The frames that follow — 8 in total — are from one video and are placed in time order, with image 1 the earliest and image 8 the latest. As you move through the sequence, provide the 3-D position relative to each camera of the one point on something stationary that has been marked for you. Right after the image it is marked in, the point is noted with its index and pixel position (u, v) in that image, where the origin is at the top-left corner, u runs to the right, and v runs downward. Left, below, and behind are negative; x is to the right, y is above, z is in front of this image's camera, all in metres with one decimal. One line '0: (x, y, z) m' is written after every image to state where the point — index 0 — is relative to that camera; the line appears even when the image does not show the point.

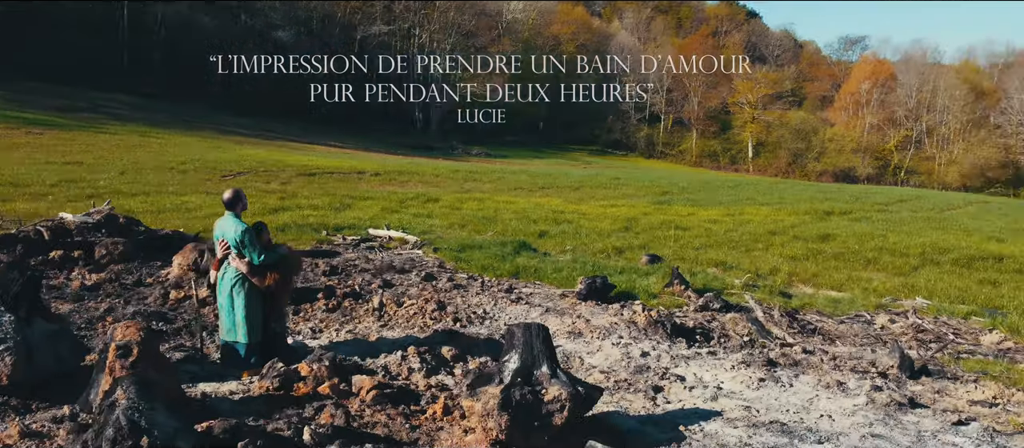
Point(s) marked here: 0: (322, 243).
0: (-2.8, -0.3, +12.5) m
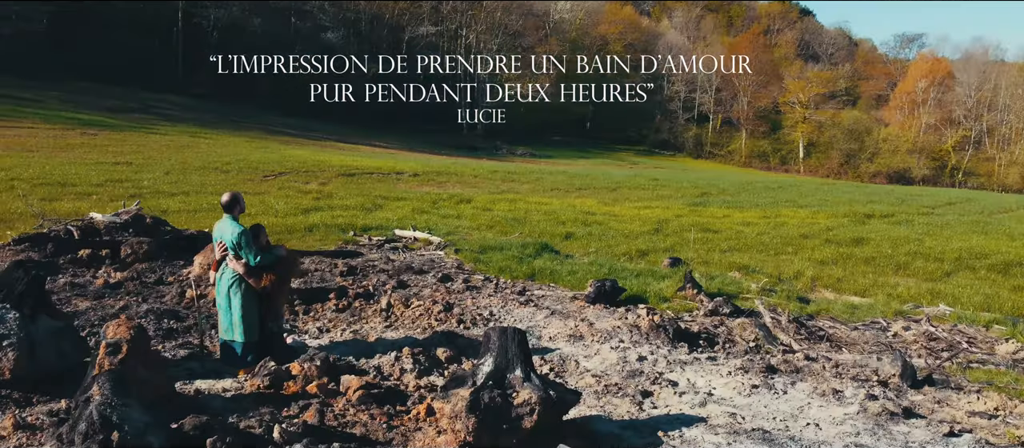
0: (-2.5, -0.3, +12.7) m
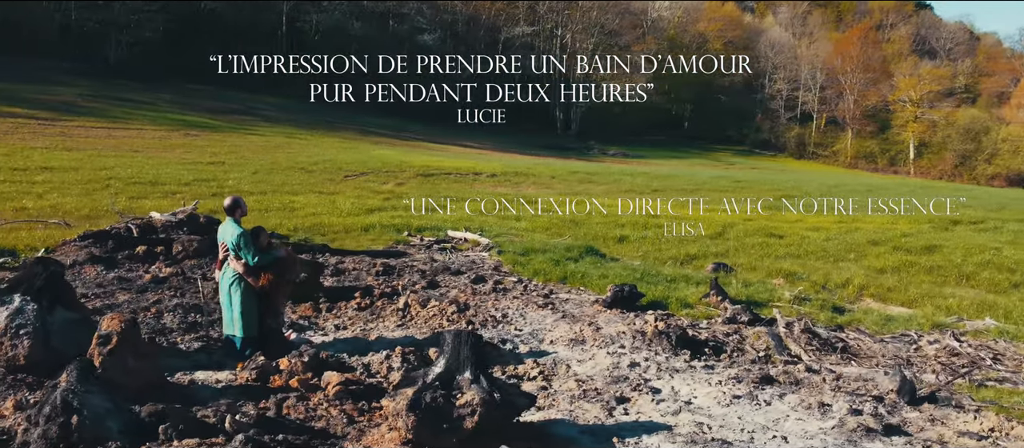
0: (-1.8, -0.3, +13.1) m
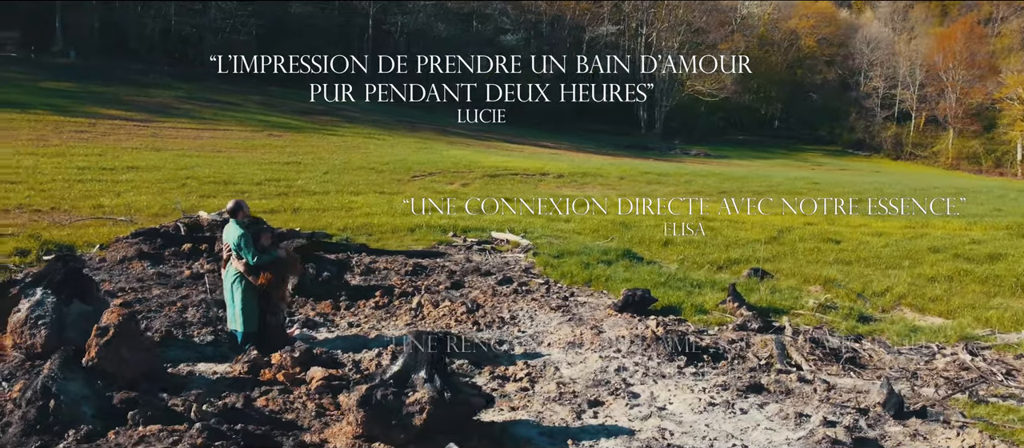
0: (-1.2, -0.3, +13.5) m
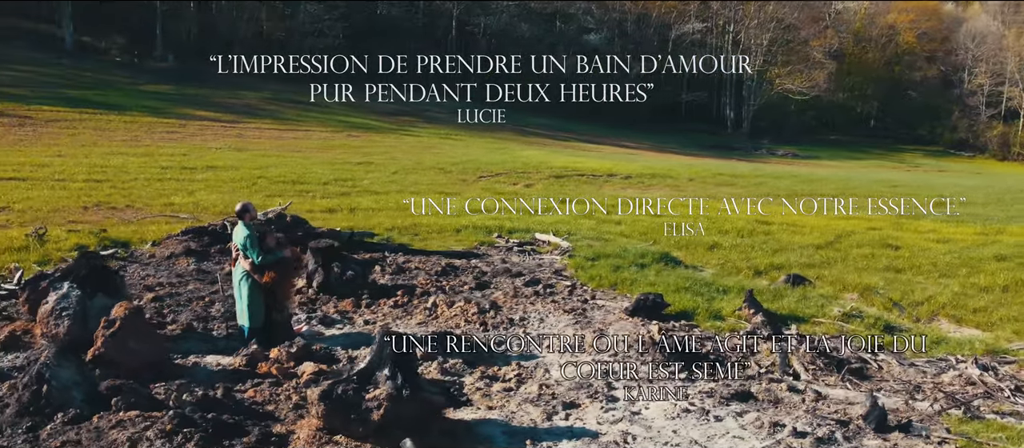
0: (-0.5, -0.4, +13.7) m
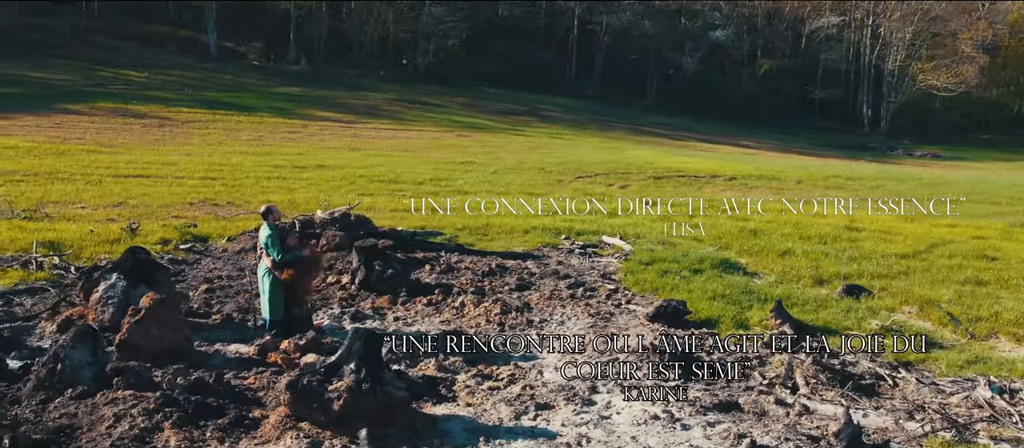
0: (+0.5, -0.4, +14.0) m
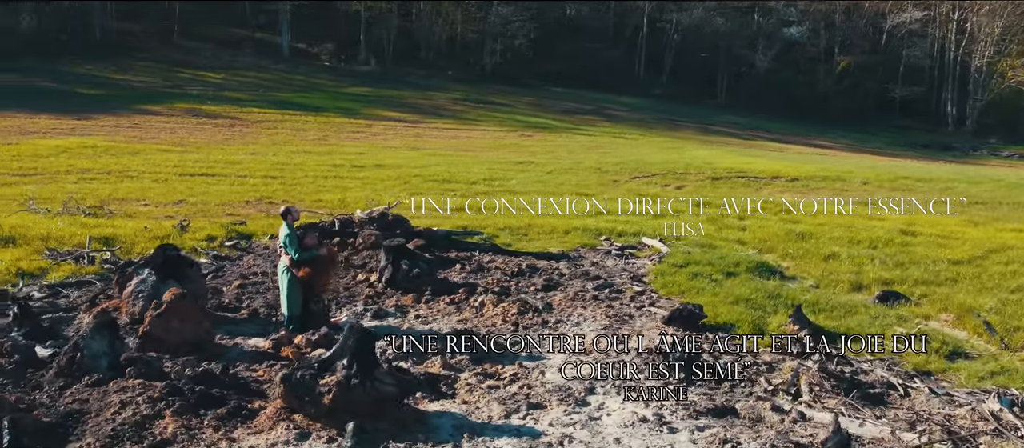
0: (+1.2, -0.4, +14.0) m
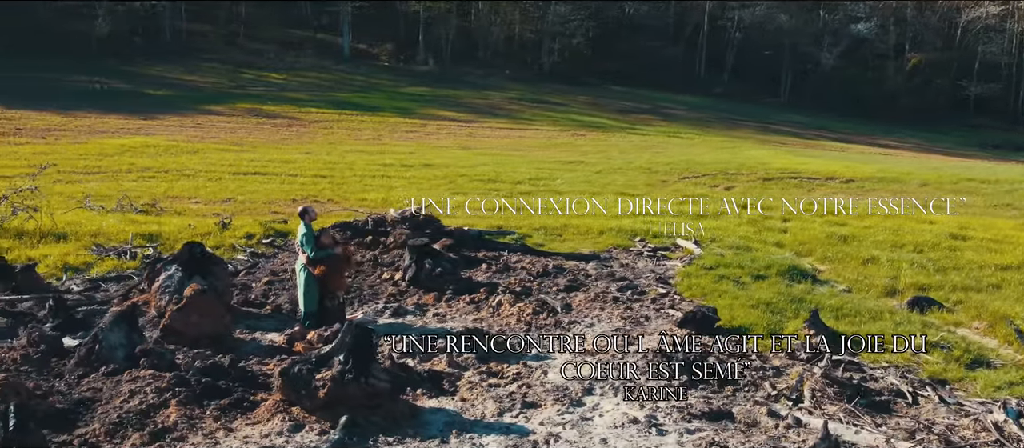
0: (+1.7, -0.4, +14.1) m
